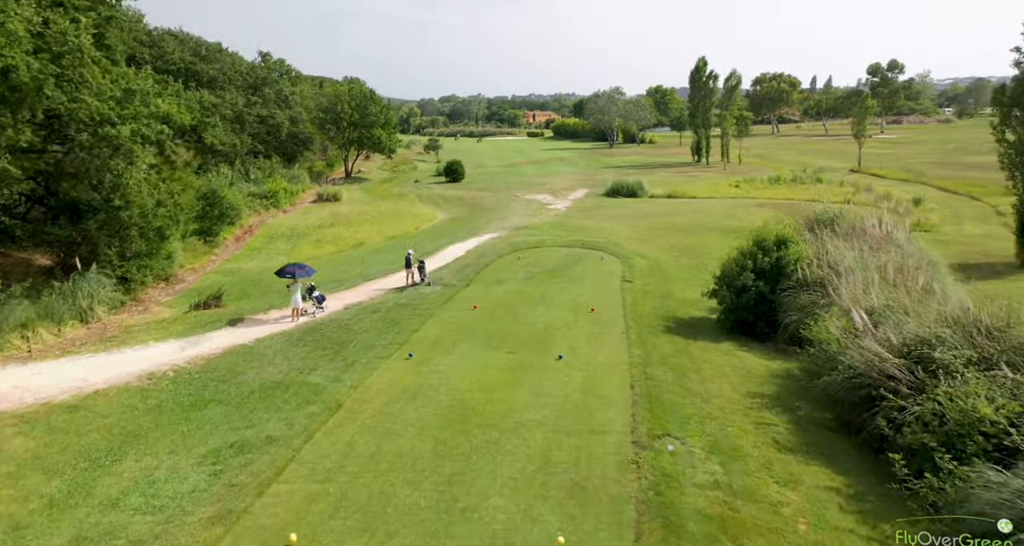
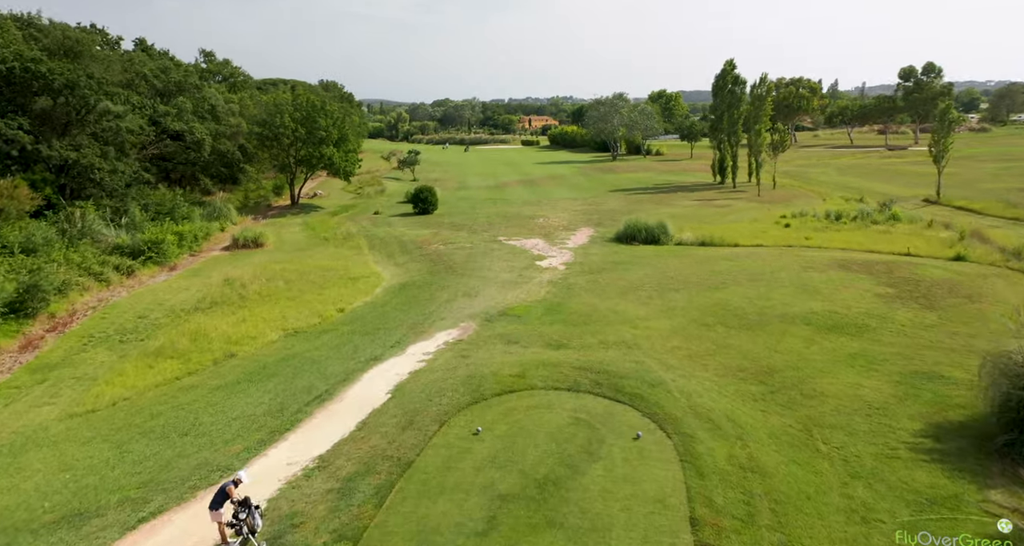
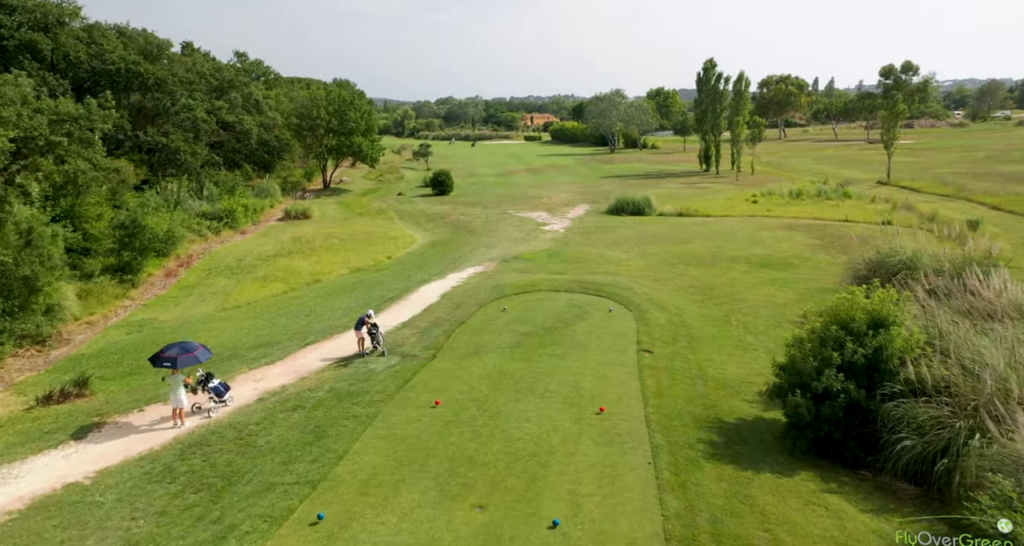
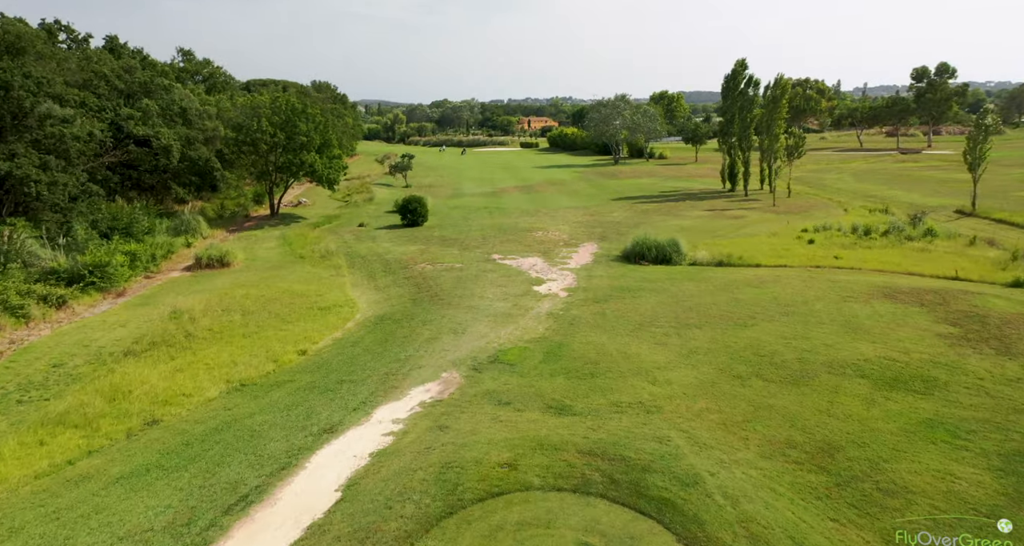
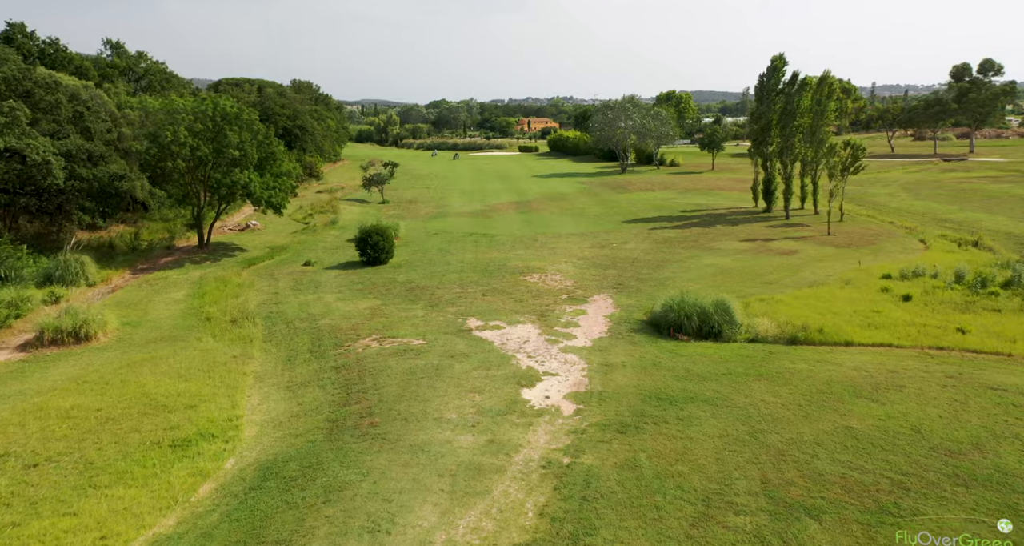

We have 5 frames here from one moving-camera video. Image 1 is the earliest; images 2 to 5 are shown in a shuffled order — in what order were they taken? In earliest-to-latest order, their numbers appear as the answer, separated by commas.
3, 2, 4, 5
